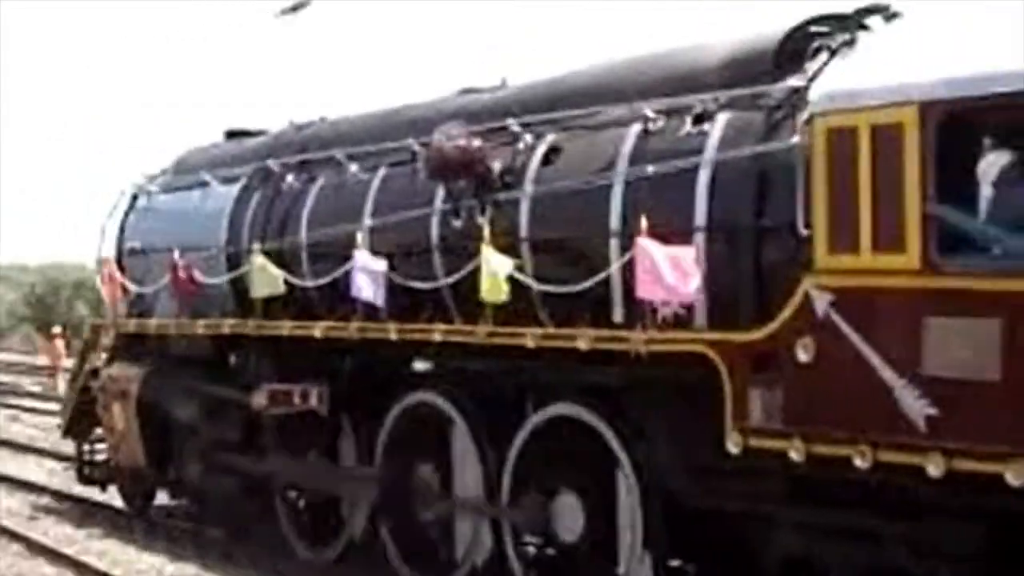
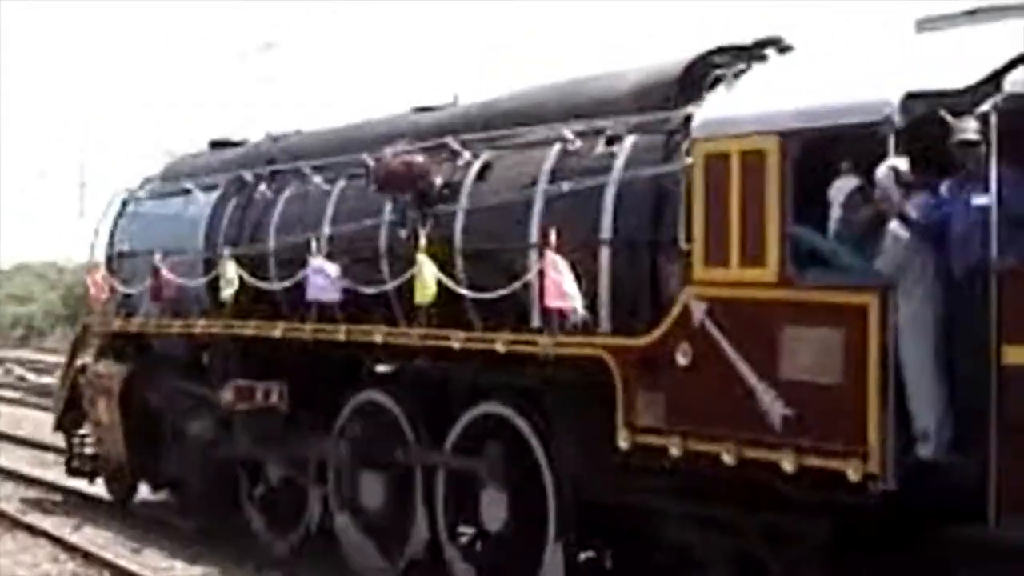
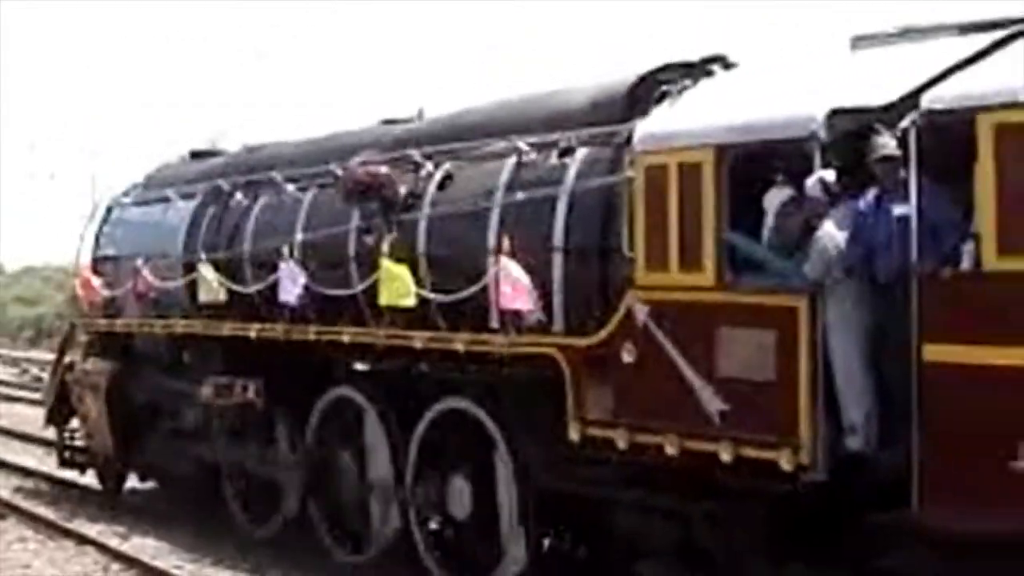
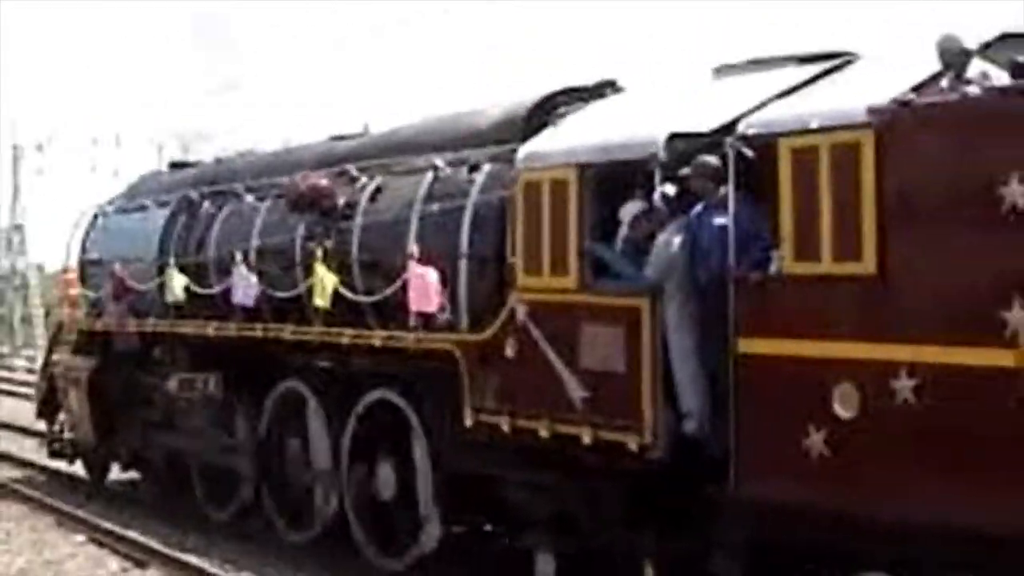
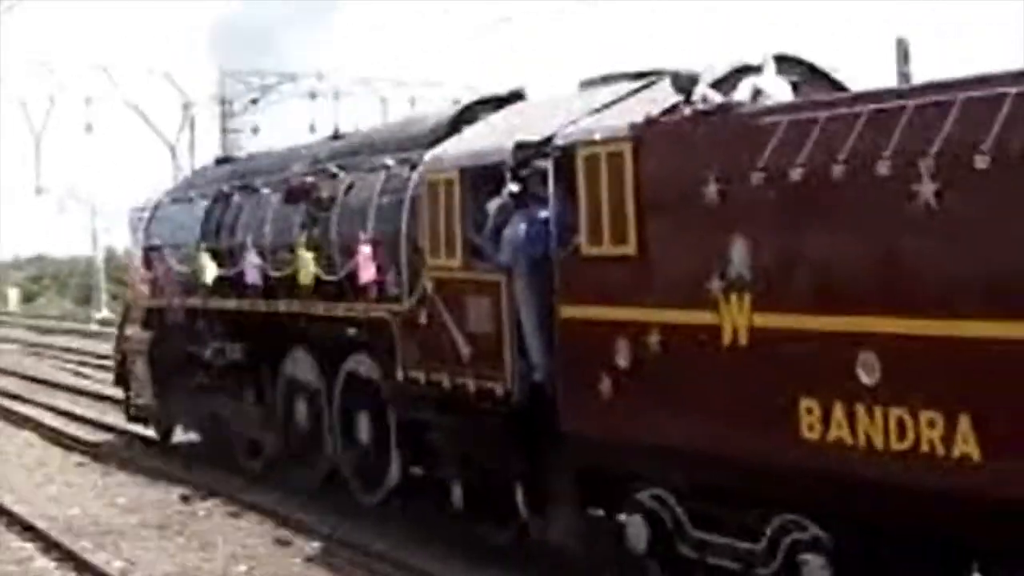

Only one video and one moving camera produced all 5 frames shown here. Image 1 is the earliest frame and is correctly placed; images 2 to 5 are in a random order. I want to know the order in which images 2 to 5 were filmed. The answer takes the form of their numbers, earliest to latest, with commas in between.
2, 3, 4, 5
